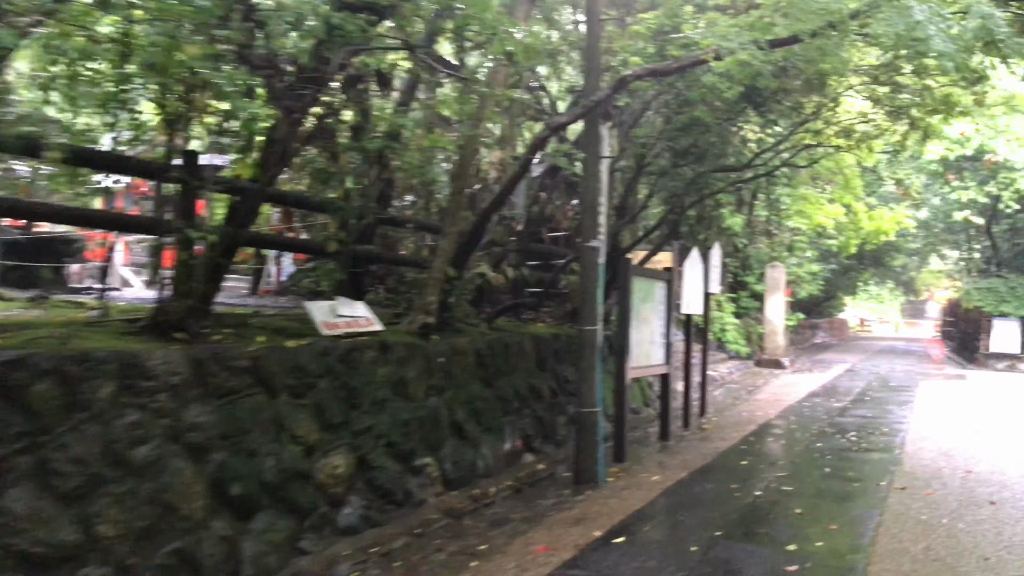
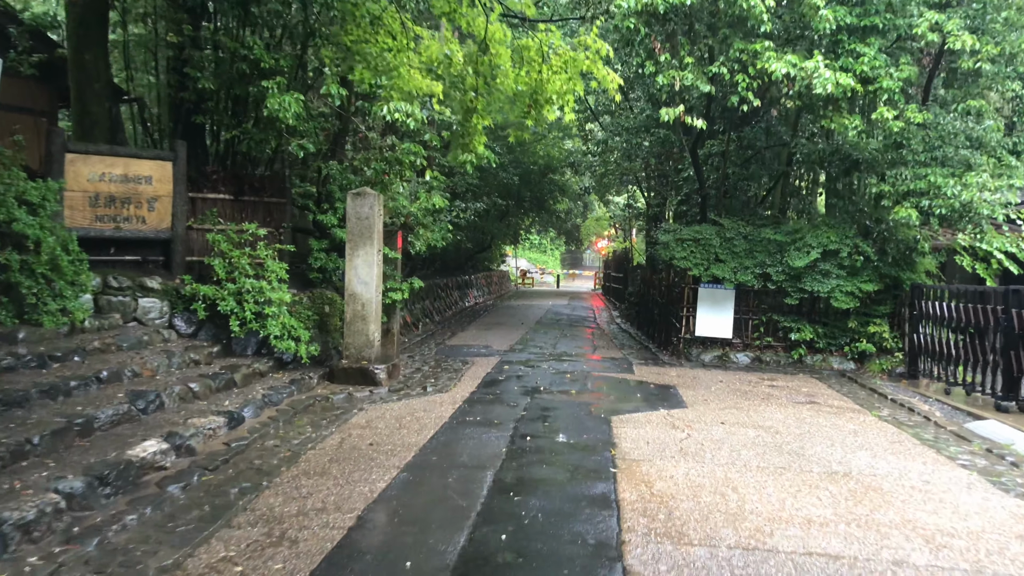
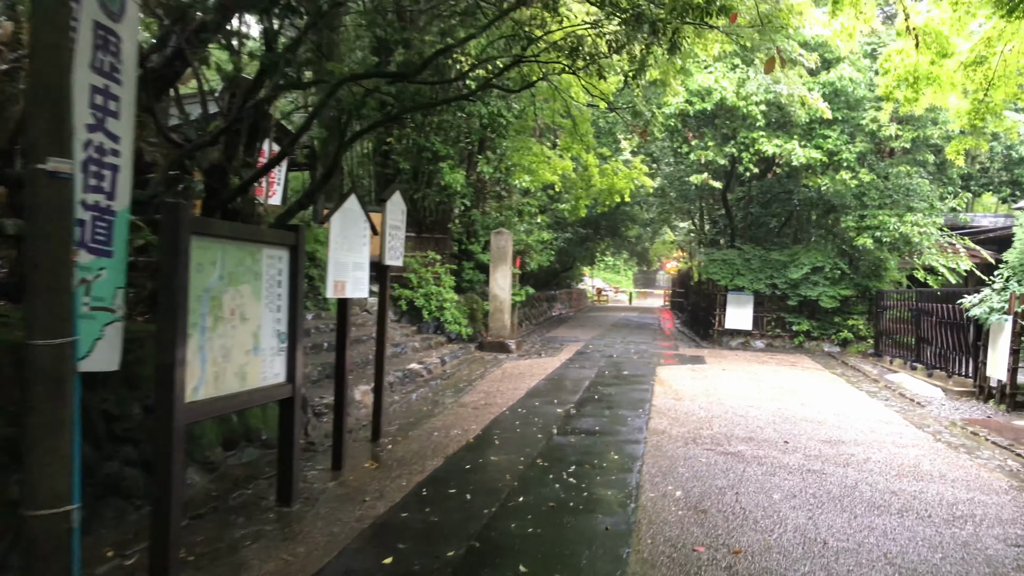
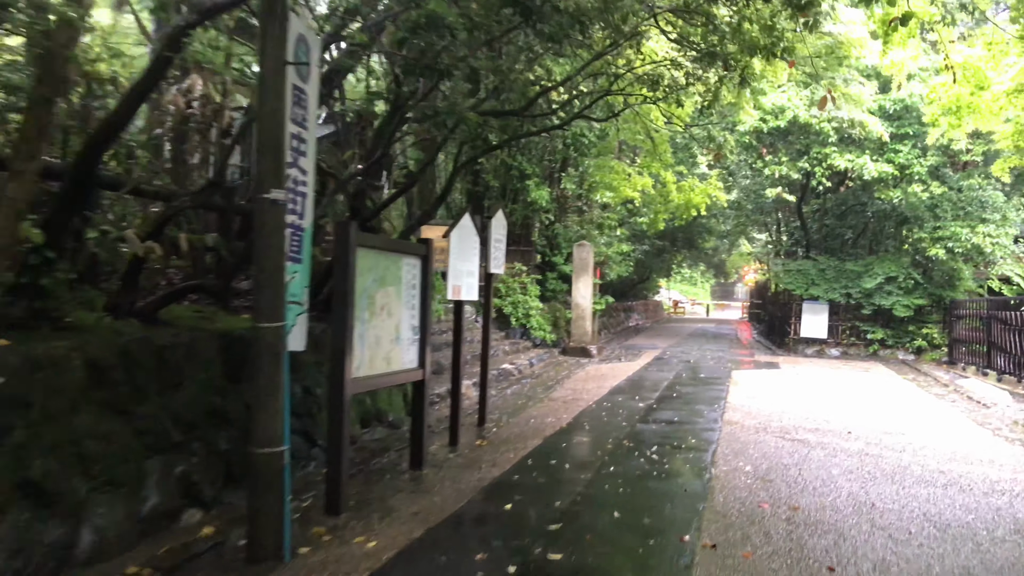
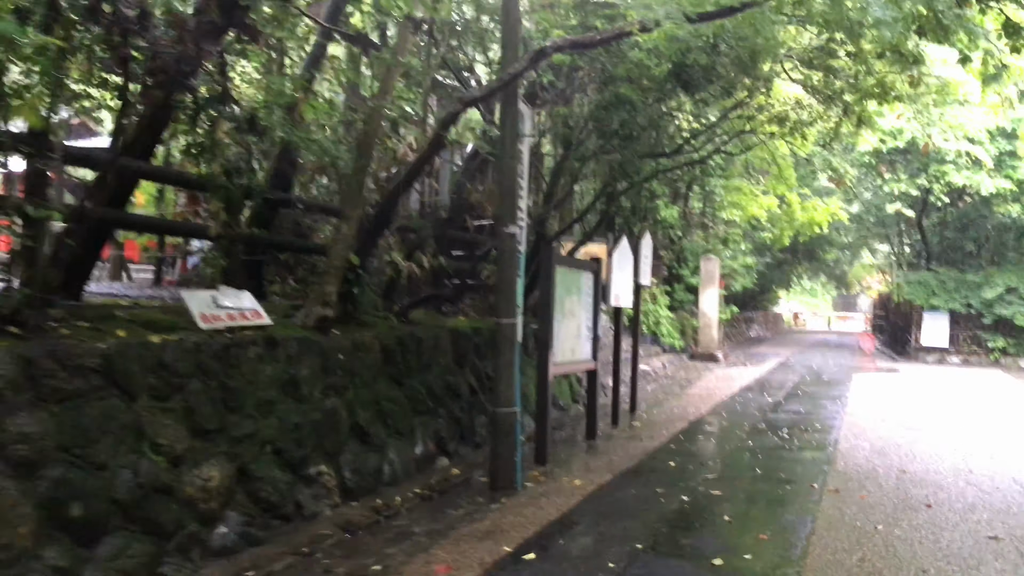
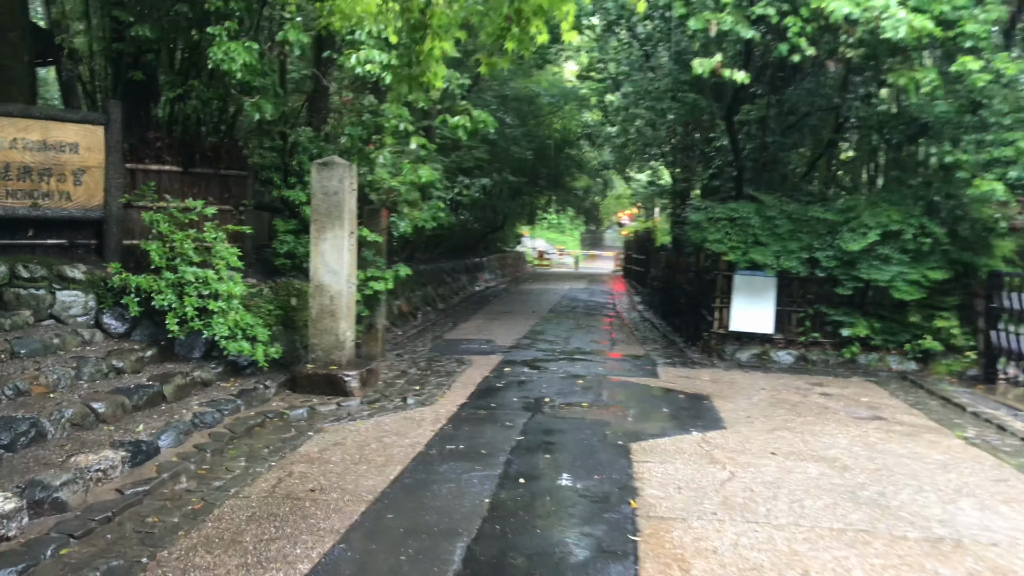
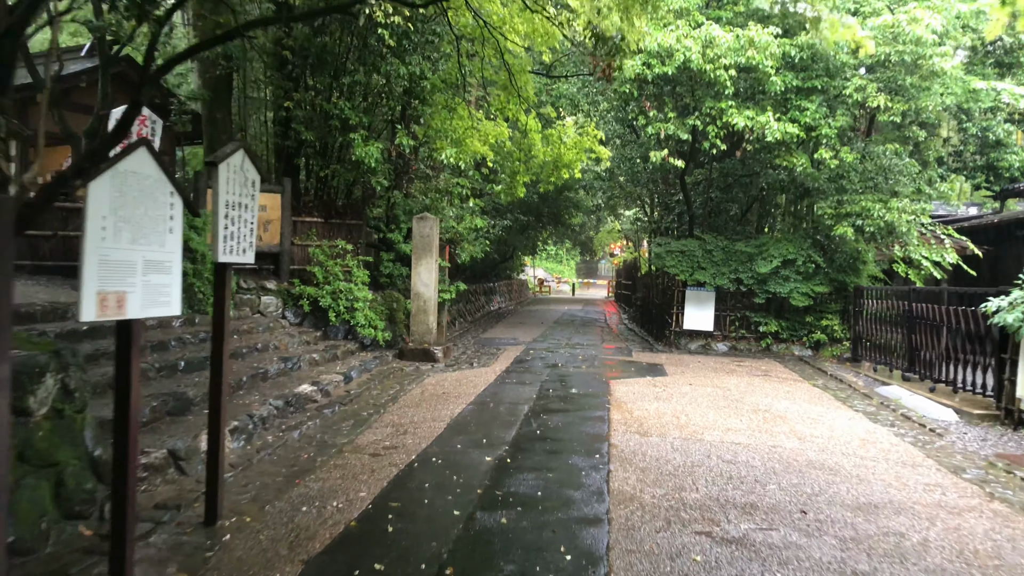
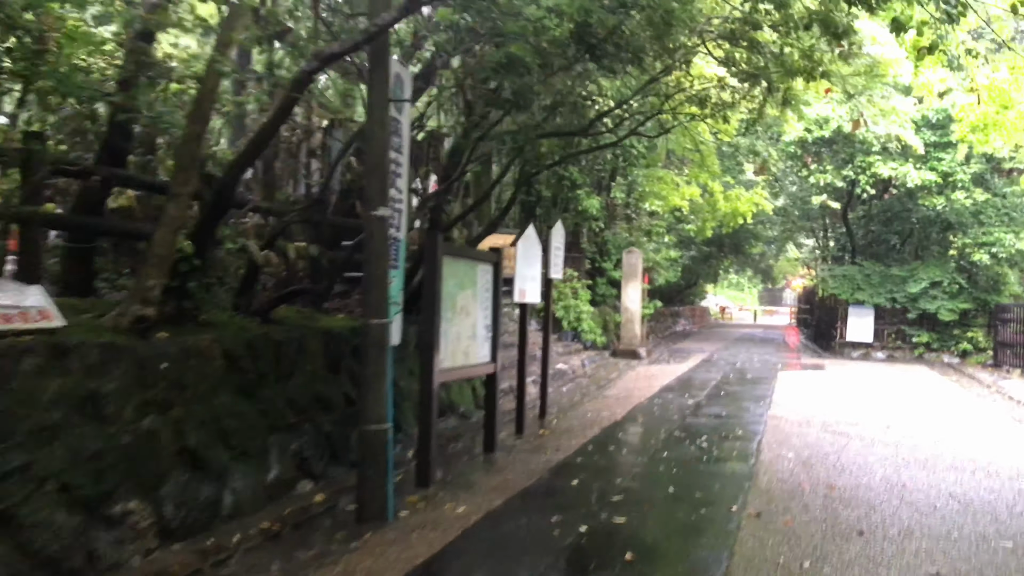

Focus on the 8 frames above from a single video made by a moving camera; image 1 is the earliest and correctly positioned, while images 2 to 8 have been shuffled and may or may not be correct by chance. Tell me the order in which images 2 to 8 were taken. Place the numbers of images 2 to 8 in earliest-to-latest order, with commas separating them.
5, 8, 4, 3, 7, 2, 6
